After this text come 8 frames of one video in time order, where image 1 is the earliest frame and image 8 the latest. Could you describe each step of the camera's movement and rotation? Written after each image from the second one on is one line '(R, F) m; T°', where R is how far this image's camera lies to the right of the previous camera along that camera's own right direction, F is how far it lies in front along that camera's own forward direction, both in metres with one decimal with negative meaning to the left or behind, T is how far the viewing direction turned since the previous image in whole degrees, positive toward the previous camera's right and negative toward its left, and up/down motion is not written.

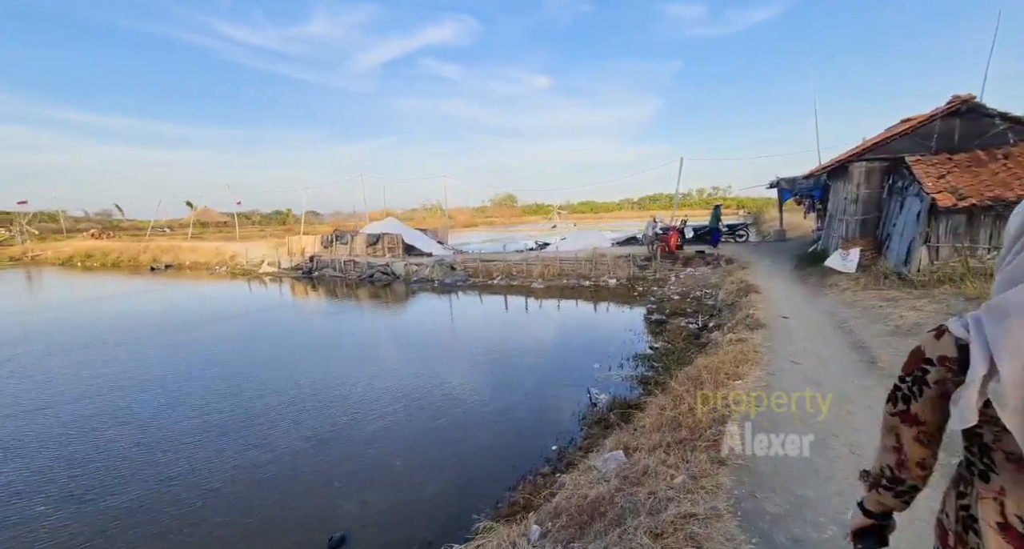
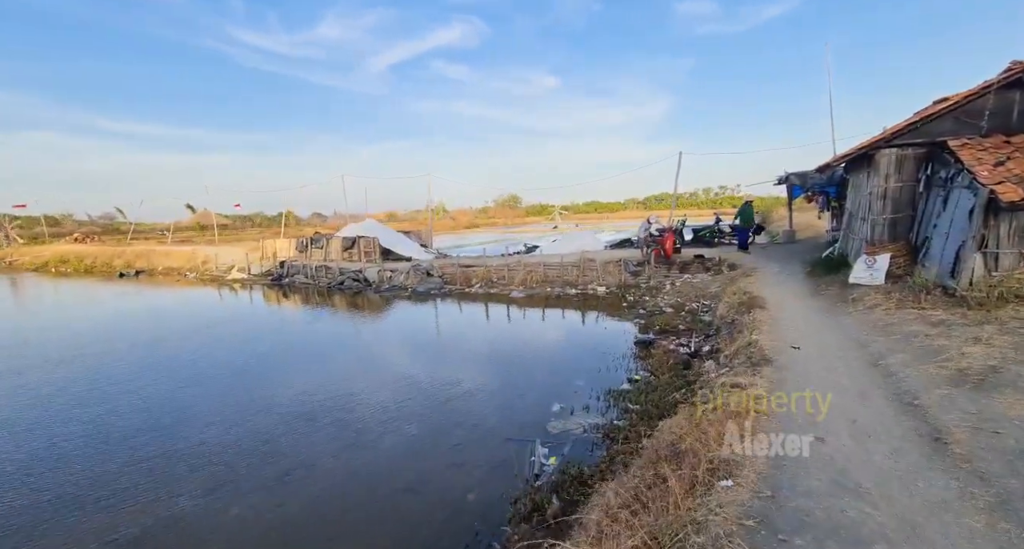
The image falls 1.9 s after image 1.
(+1.2, +2.1) m; -1°
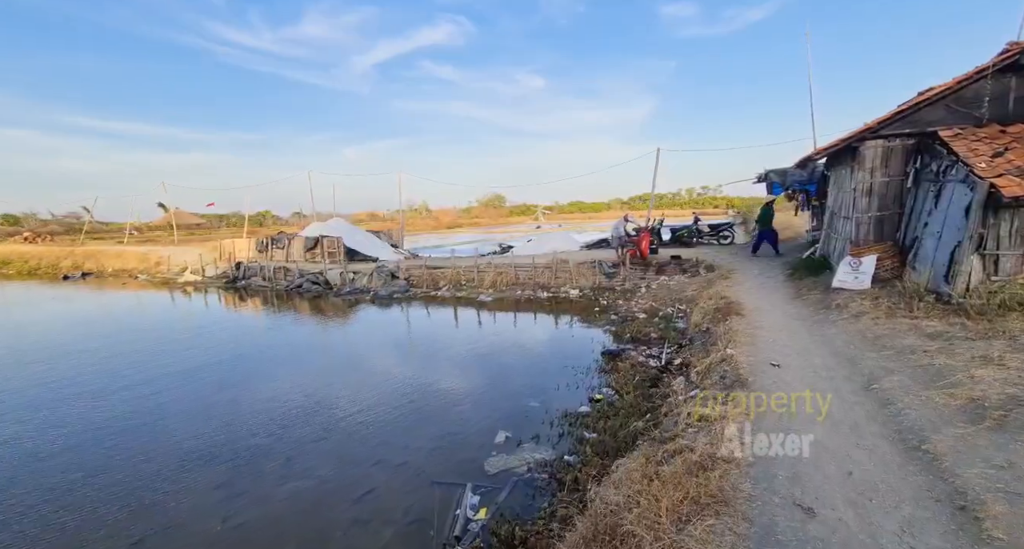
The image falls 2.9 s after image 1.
(+0.7, +1.1) m; +2°
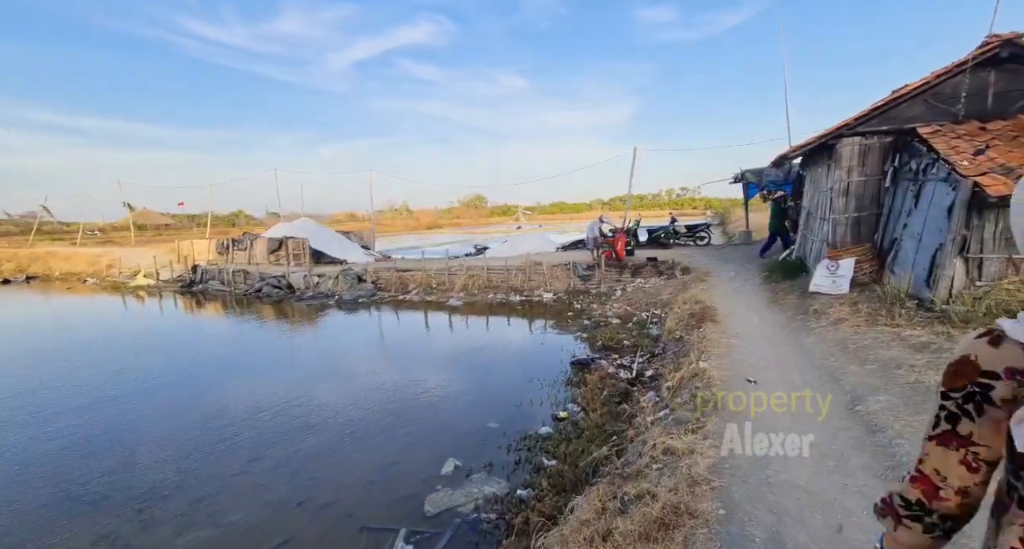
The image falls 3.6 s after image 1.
(+0.4, +0.7) m; +2°
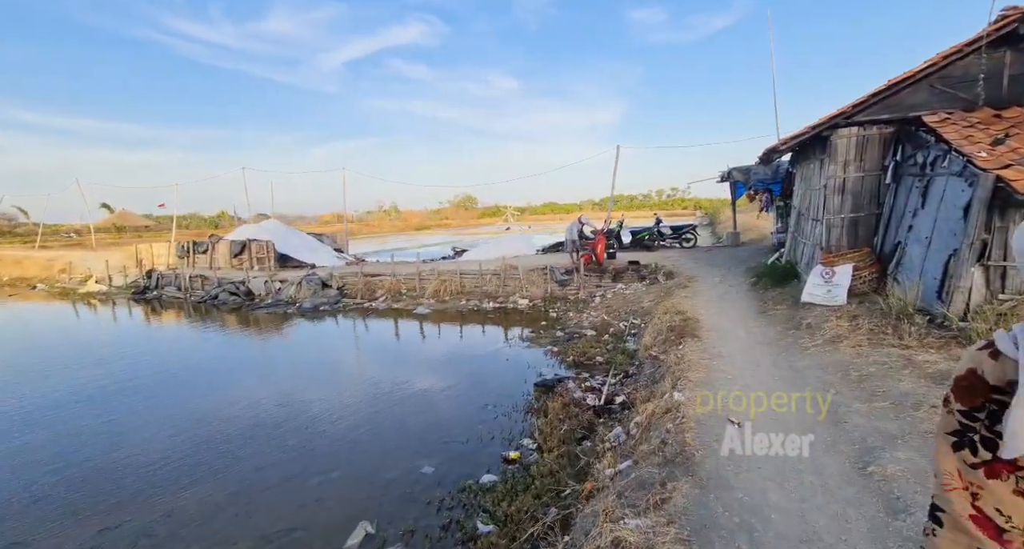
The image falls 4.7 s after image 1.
(+0.6, +1.1) m; +1°
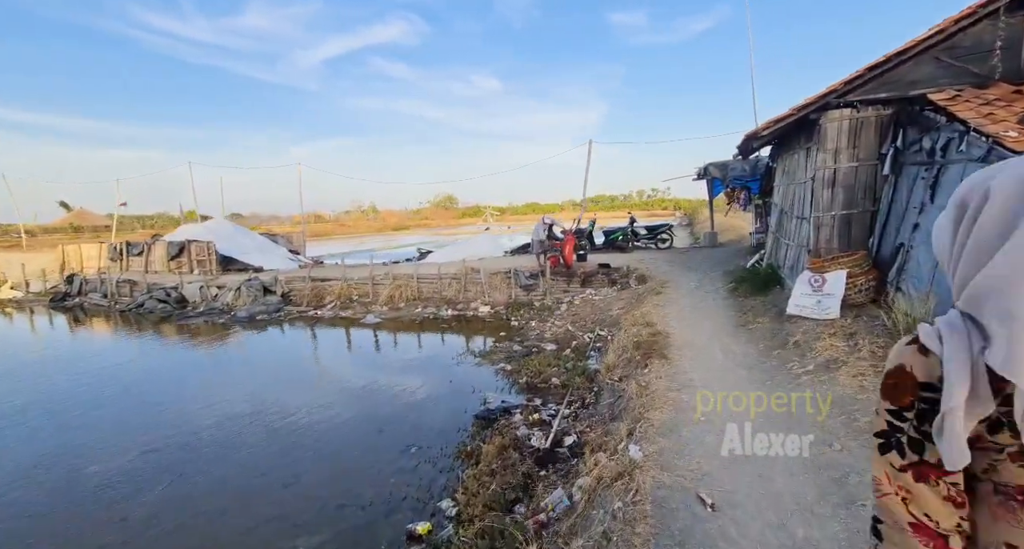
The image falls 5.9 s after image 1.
(+0.7, +1.4) m; +2°
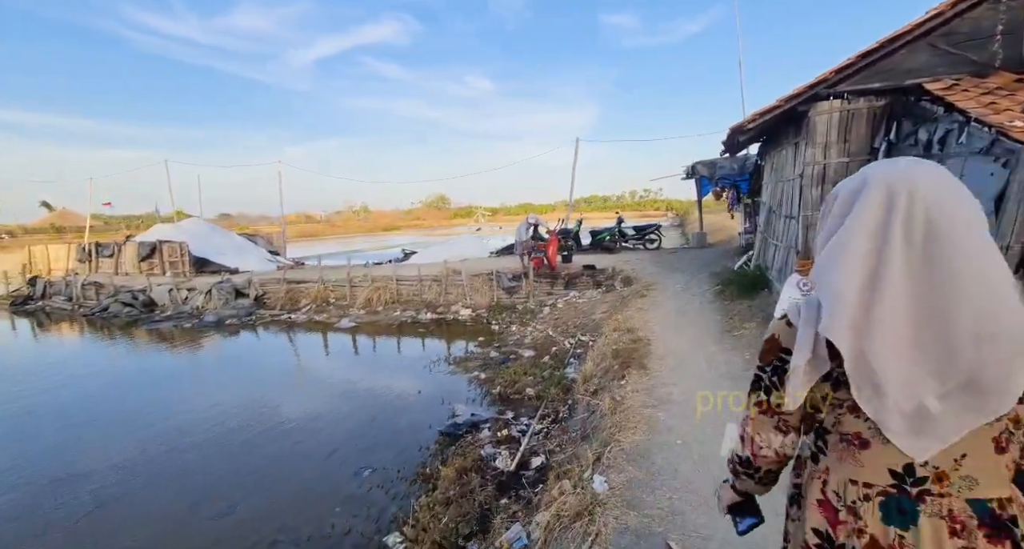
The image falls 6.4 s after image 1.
(+0.3, +0.5) m; +1°
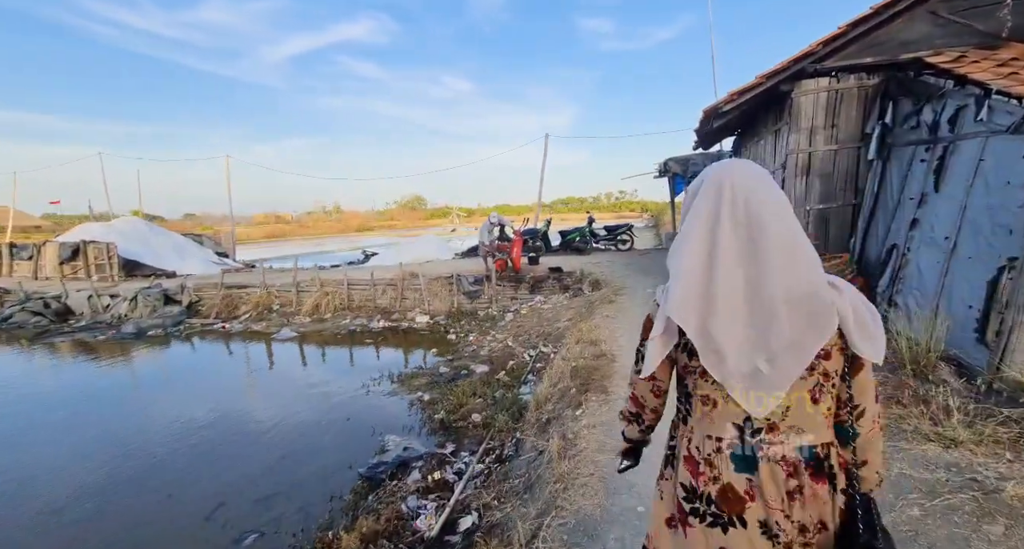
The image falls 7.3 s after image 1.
(+0.5, +1.0) m; +3°
